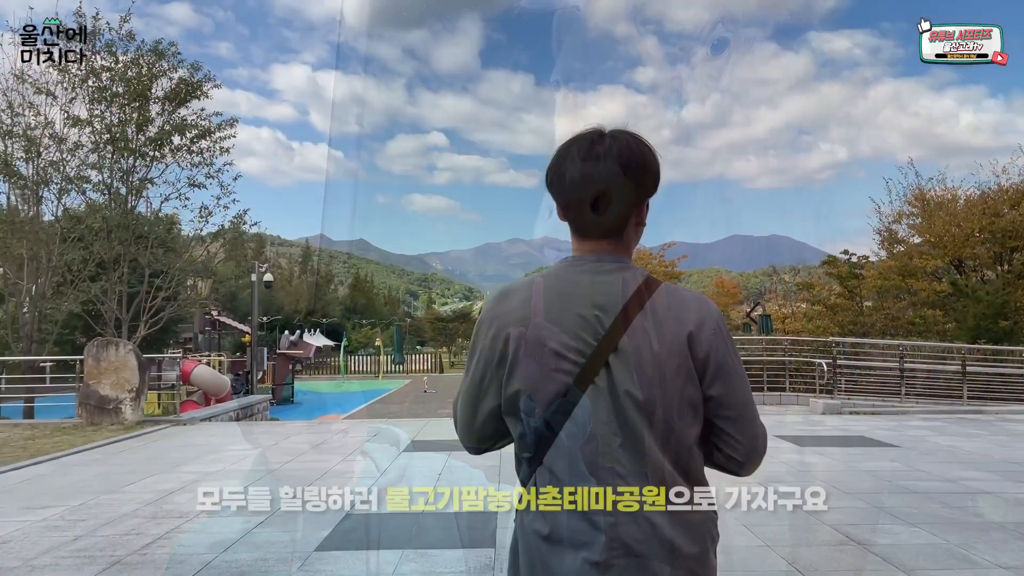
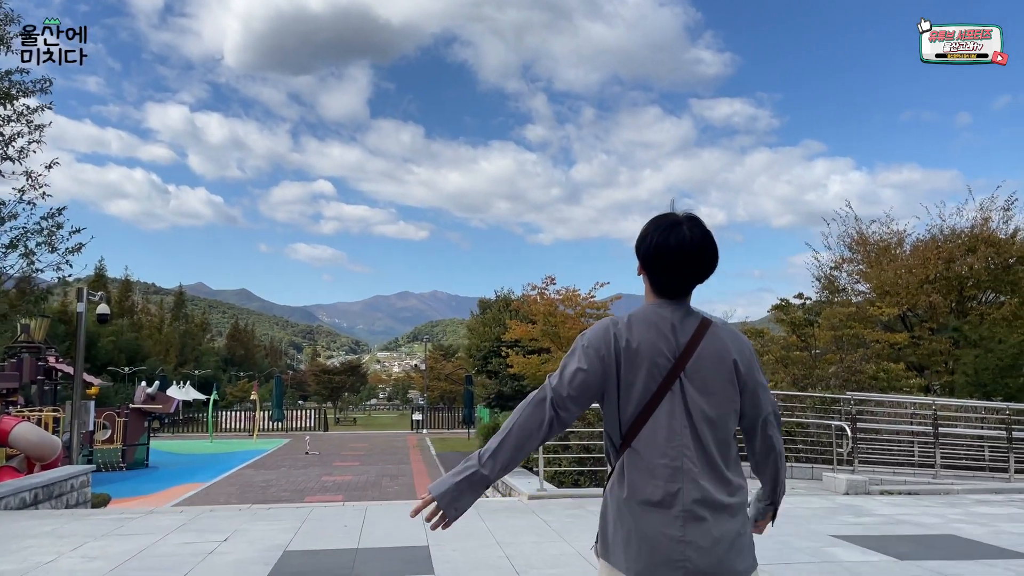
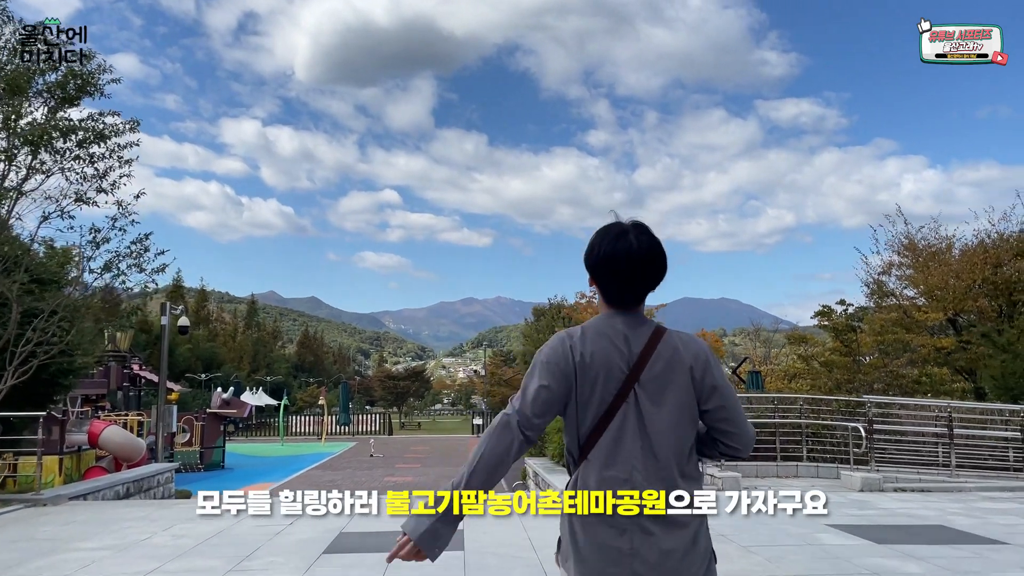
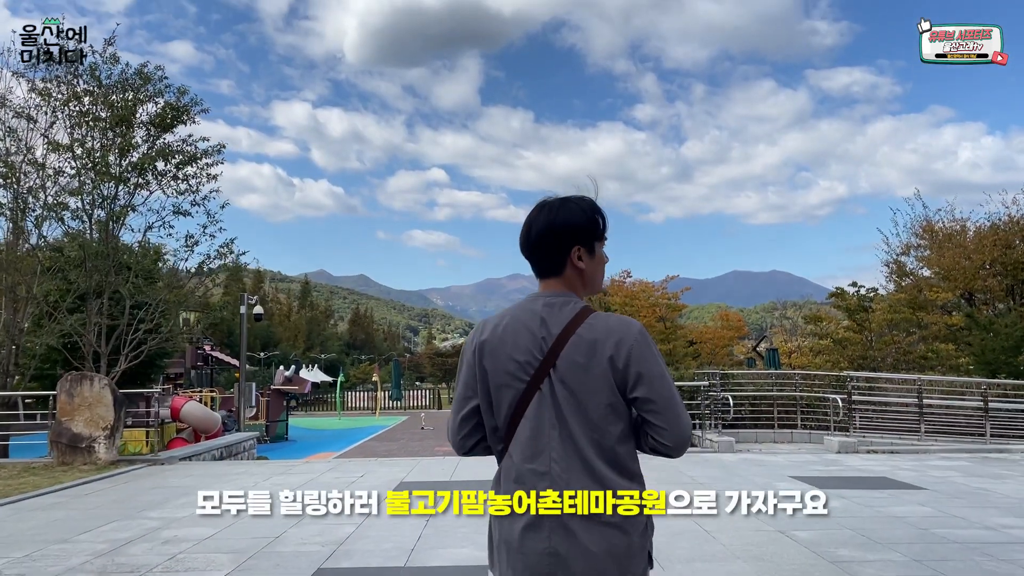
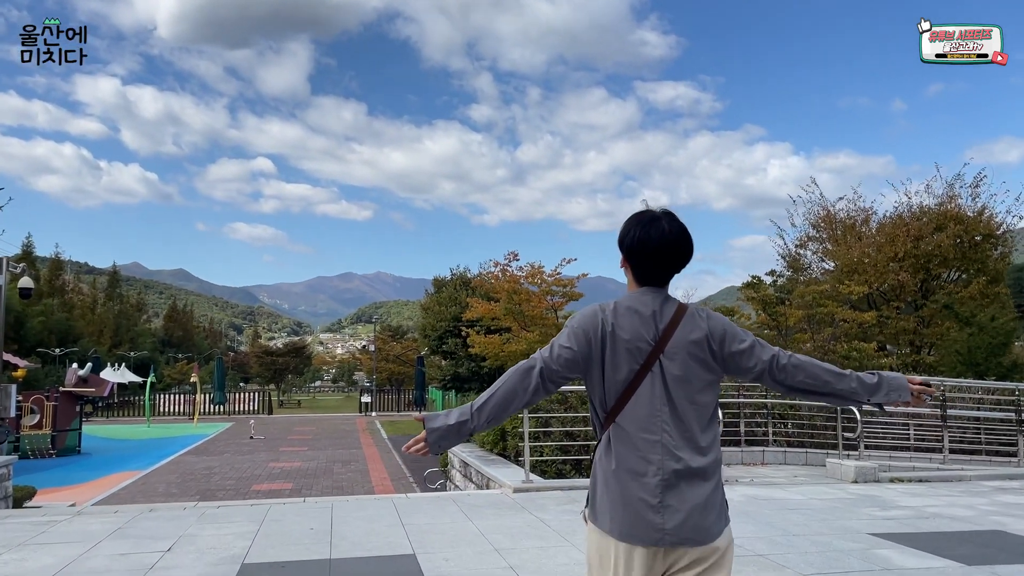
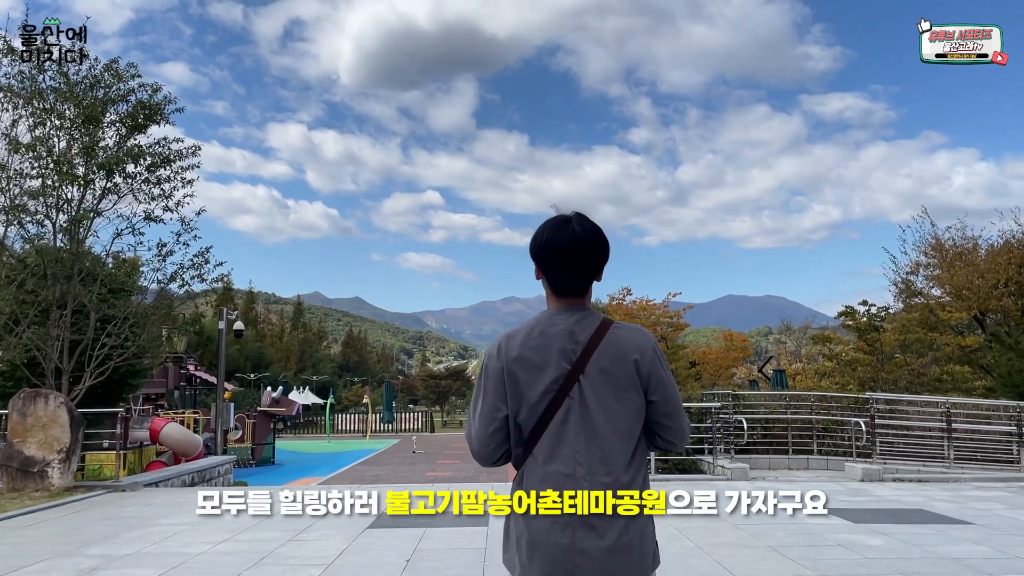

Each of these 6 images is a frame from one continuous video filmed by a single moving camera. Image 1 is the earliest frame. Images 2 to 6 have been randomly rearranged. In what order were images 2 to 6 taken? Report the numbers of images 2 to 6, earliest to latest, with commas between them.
4, 6, 3, 2, 5
